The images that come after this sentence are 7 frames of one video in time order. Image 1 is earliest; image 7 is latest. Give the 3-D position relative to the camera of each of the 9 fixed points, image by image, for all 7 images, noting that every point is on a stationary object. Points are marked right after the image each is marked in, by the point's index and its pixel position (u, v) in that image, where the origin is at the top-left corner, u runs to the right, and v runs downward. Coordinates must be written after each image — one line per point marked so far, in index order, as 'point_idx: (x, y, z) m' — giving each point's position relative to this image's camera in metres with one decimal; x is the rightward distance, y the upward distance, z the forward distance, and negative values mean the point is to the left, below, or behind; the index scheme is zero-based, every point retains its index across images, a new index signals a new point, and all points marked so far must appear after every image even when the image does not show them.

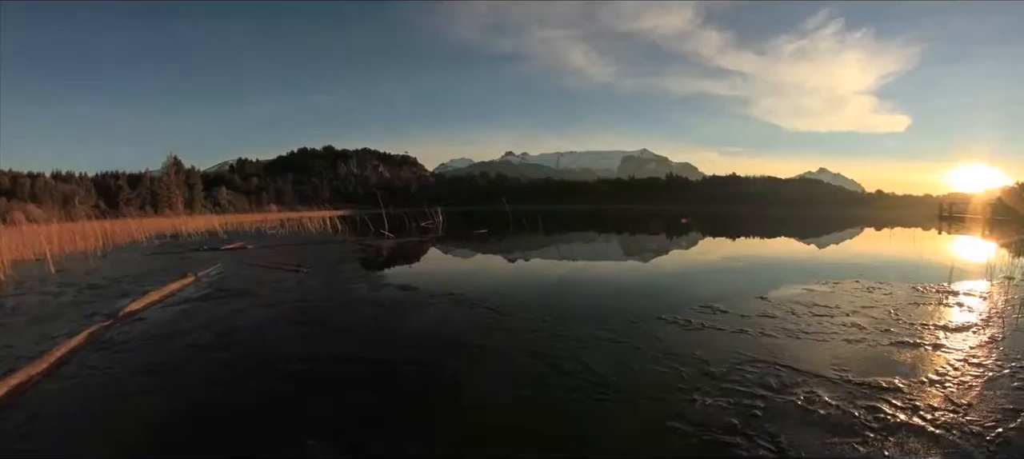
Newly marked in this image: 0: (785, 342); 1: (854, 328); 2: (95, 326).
0: (+4.2, -1.6, +9.1) m
1: (+5.6, -1.5, +9.9) m
2: (-11.1, -2.8, +15.5) m
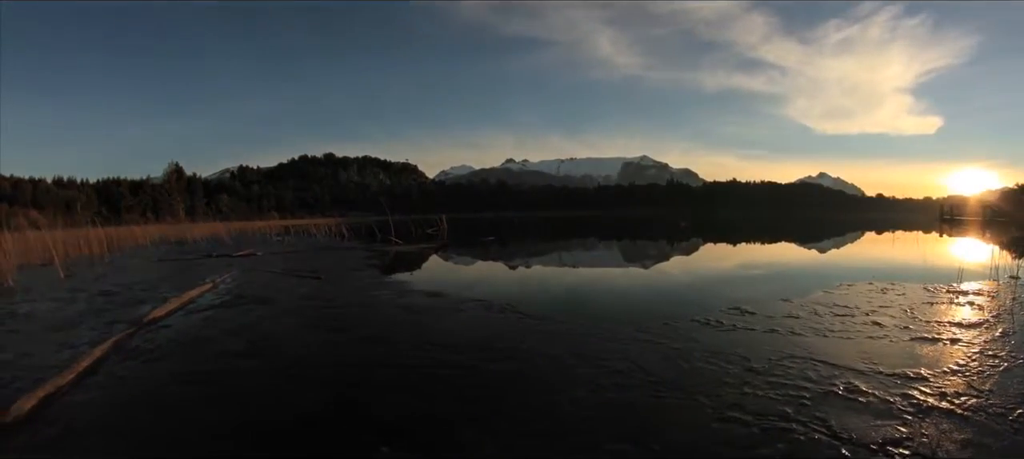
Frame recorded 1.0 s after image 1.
0: (+4.8, -1.7, +9.6) m
1: (+6.2, -1.6, +10.5) m
2: (-10.5, -3.0, +16.0) m
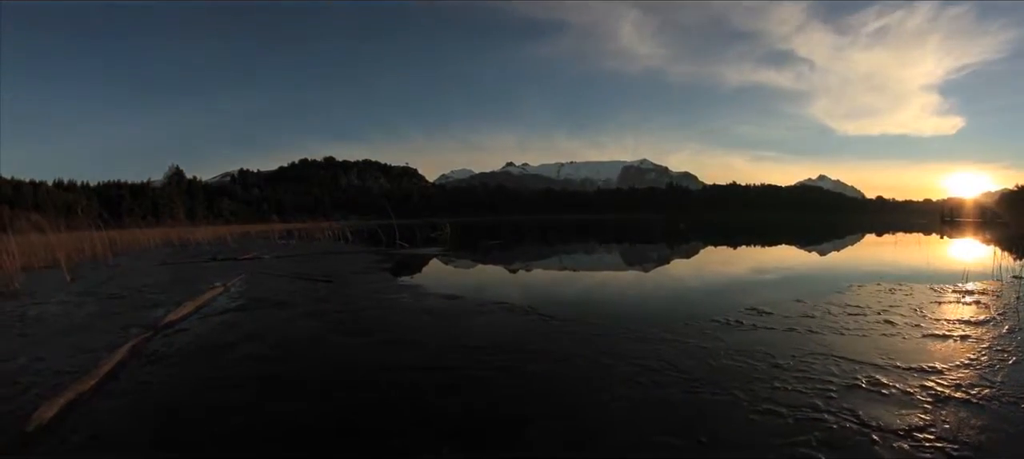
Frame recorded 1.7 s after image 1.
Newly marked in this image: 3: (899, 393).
0: (+5.2, -1.7, +10.1) m
1: (+6.6, -1.6, +10.9) m
2: (-10.1, -3.1, +16.4) m
3: (+4.8, -2.0, +7.6) m
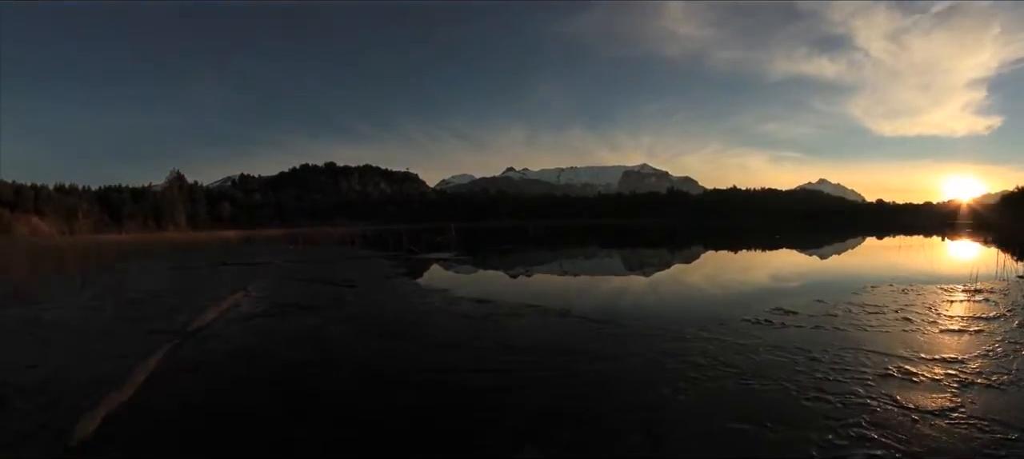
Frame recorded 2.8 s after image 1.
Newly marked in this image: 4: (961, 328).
0: (+6.0, -1.8, +10.8) m
1: (+7.4, -1.7, +11.6) m
2: (-9.3, -3.2, +17.0) m
3: (+5.6, -2.0, +8.4) m
4: (+8.0, -1.8, +11.1) m
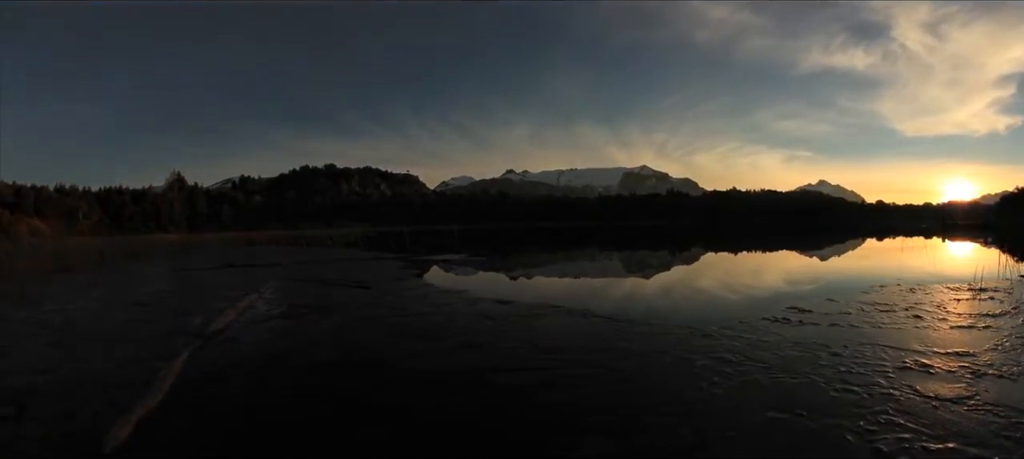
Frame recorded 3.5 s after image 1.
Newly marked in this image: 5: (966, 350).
0: (+6.5, -1.8, +11.2) m
1: (+7.8, -1.7, +12.0) m
2: (-8.9, -3.2, +17.4) m
3: (+6.1, -2.0, +8.8) m
4: (+8.5, -1.8, +11.6) m
5: (+7.1, -1.9, +9.7) m
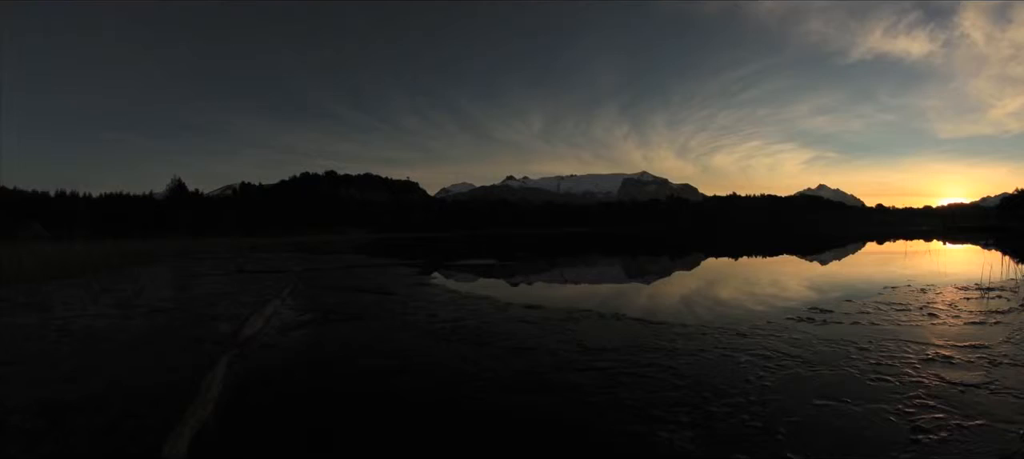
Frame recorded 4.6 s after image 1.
0: (+7.2, -1.9, +11.9) m
1: (+8.6, -1.8, +12.8) m
2: (-8.1, -3.5, +18.1) m
3: (+6.8, -2.1, +9.5) m
4: (+9.3, -1.8, +12.3) m
5: (+7.8, -2.0, +10.5) m
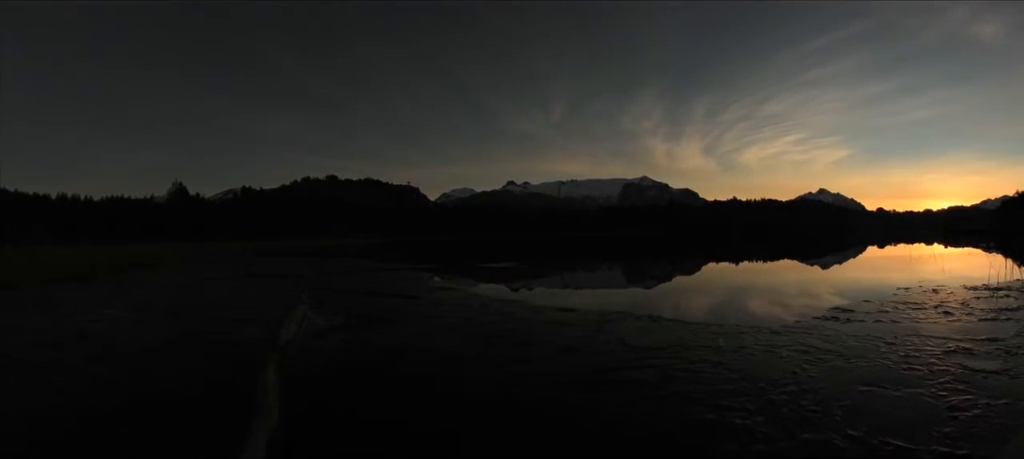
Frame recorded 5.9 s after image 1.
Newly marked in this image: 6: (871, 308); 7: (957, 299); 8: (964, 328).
0: (+8.1, -2.0, +12.8) m
1: (+9.5, -1.9, +13.7) m
2: (-7.2, -3.6, +19.0) m
3: (+7.8, -2.1, +10.4) m
4: (+10.2, -1.9, +13.2) m
5: (+8.8, -2.0, +11.4) m
6: (+8.7, -1.9, +15.3) m
7: (+11.2, -1.8, +15.8) m
8: (+8.6, -2.0, +12.1) m
